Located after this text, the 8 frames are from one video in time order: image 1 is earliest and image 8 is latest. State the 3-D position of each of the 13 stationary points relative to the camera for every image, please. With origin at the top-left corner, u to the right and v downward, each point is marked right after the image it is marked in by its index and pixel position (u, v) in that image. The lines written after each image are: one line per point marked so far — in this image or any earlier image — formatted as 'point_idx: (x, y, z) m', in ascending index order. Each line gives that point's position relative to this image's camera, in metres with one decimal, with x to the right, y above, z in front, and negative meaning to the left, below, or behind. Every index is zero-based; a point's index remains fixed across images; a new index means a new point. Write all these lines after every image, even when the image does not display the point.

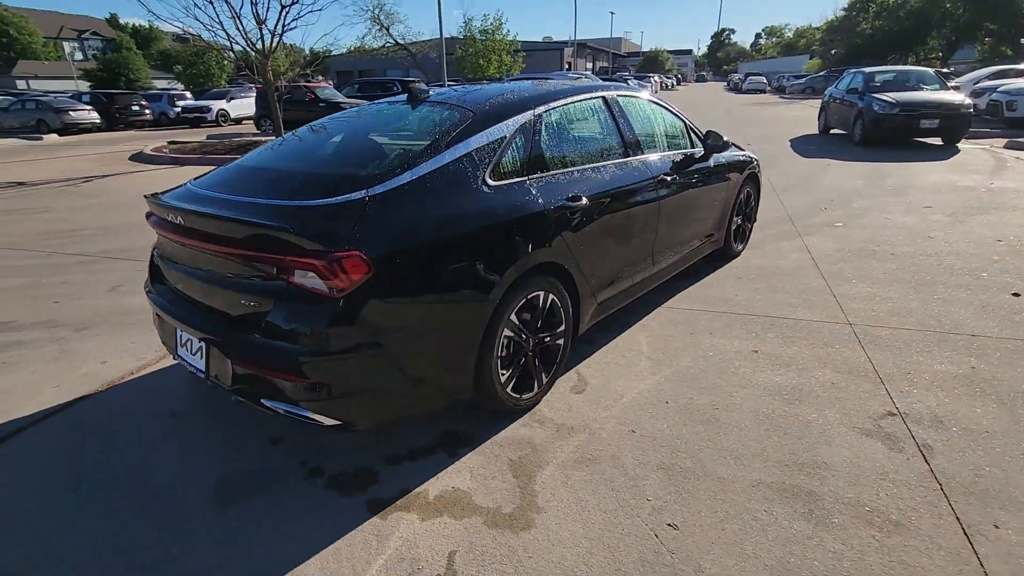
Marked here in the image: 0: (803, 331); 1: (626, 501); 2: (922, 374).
0: (+2.0, -0.3, +3.7) m
1: (+0.5, -0.9, +2.3) m
2: (+2.4, -0.5, +3.1) m
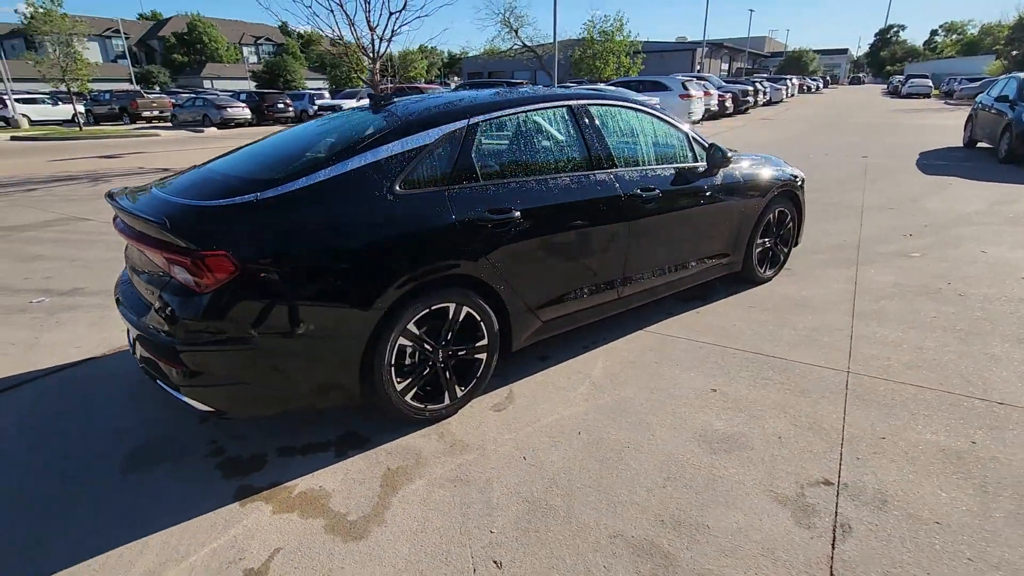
0: (+1.6, -0.5, +3.3) m
1: (-0.2, -1.0, +2.2) m
2: (+1.9, -0.8, +2.6) m
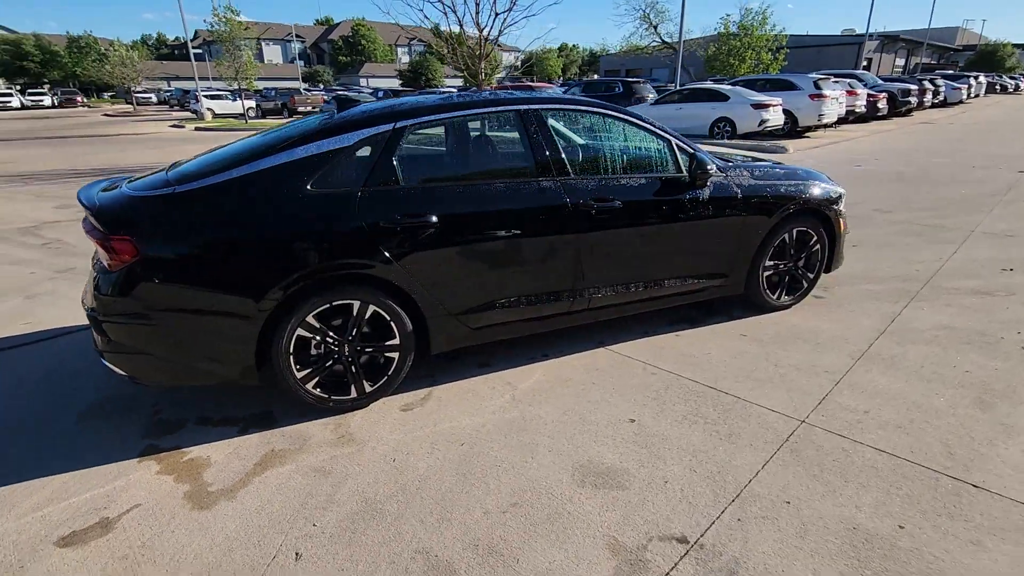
0: (+1.1, -0.7, +2.9) m
1: (-0.9, -1.0, +2.3) m
2: (+1.2, -0.9, +2.3) m
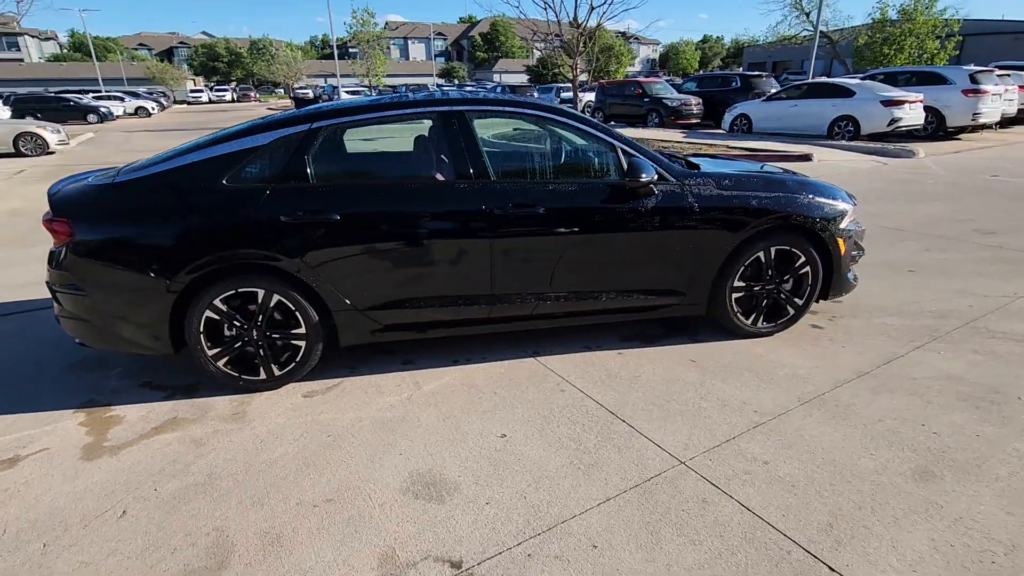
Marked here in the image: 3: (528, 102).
0: (+0.4, -0.8, +2.7) m
1: (-1.7, -0.9, +2.5) m
2: (+0.4, -1.0, +2.1) m
3: (+0.1, +1.2, +3.4) m
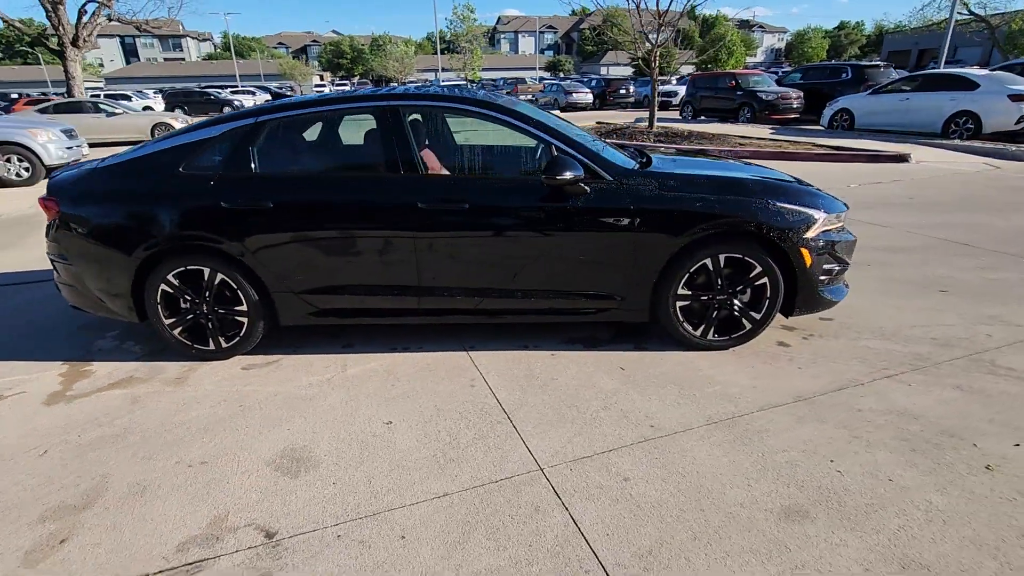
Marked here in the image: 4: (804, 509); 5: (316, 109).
0: (-0.2, -0.8, +2.7) m
1: (-2.4, -0.8, +2.9) m
2: (-0.4, -1.0, +2.1) m
3: (-0.3, +1.2, +3.5) m
4: (+1.2, -0.9, +2.2) m
5: (-1.2, +1.1, +3.4) m
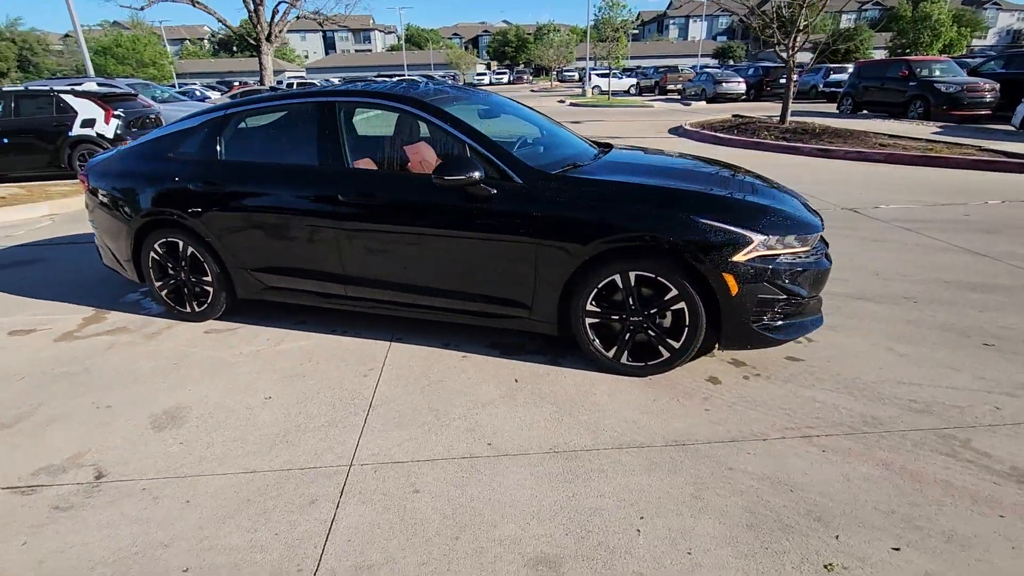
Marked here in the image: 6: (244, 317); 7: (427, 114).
0: (-1.0, -0.7, +2.9) m
1: (-3.0, -0.5, +3.6) m
2: (-1.4, -1.0, +2.3) m
3: (-0.7, +1.3, +3.5) m
4: (+0.2, -1.0, +2.0) m
5: (-1.6, +1.3, +3.8) m
6: (-2.1, -0.2, +4.2) m
7: (-0.5, +1.1, +3.4) m
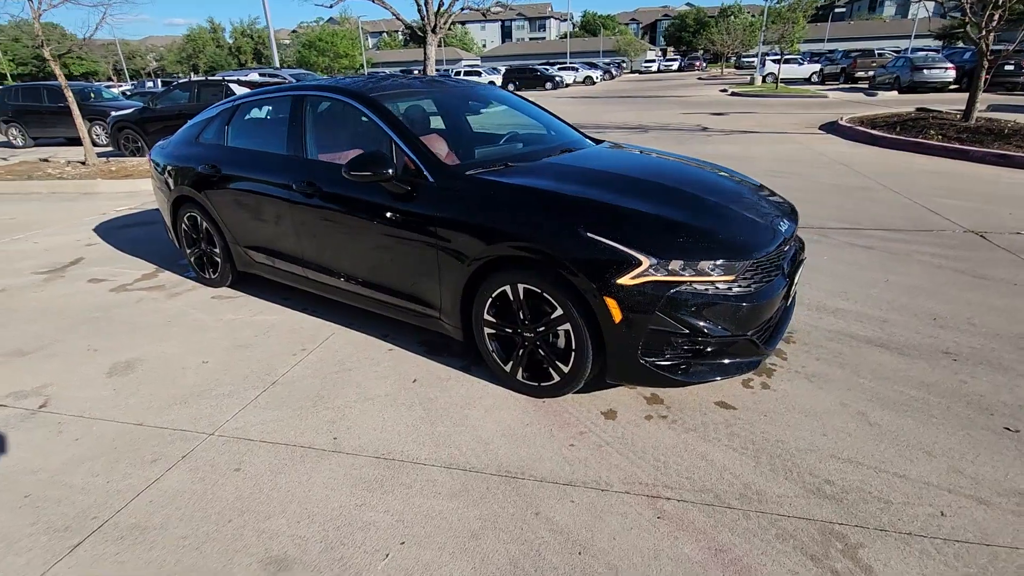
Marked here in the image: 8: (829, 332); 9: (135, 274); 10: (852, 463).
0: (-1.7, -0.6, +3.1) m
1: (-3.4, -0.2, +4.4) m
2: (-2.2, -0.8, +2.7) m
3: (-1.0, +1.3, +3.6) m
4: (-0.8, -1.0, +2.0) m
5: (-1.8, +1.4, +4.1) m
6: (-2.3, 0.0, +4.7) m
7: (-0.9, +1.1, +3.5) m
8: (+2.1, -0.3, +3.6) m
9: (-3.6, +0.1, +5.2) m
10: (+1.5, -0.8, +2.4) m
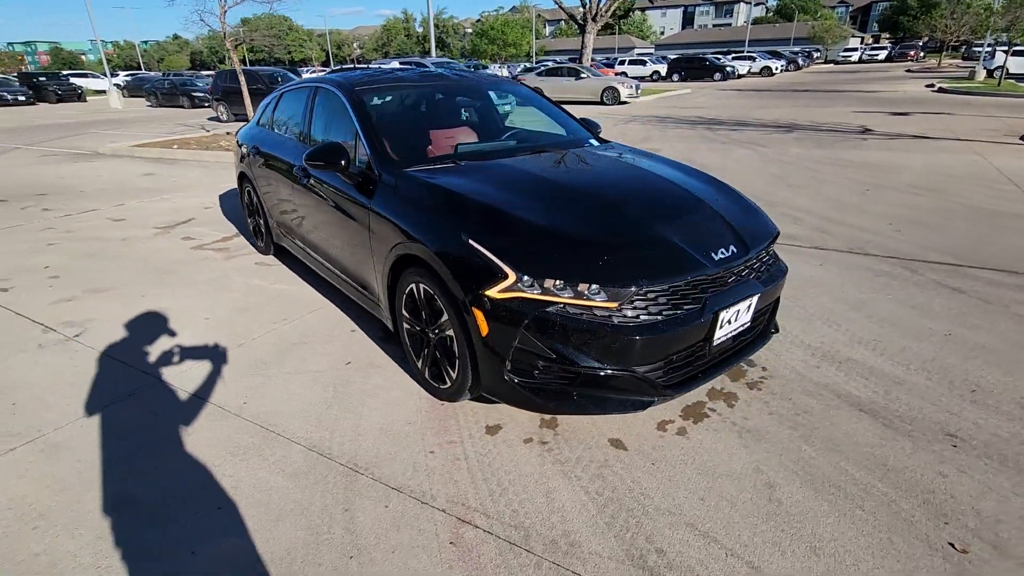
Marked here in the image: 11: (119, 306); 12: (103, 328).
0: (-2.1, -0.4, +3.6) m
1: (-3.3, +0.2, +5.3) m
2: (-2.8, -0.5, +3.4) m
3: (-1.1, +1.5, +3.8) m
4: (-1.6, -0.9, +2.3) m
5: (-1.8, +1.7, +4.5) m
6: (-2.2, +0.3, +5.2) m
7: (-1.0, +1.3, +3.7) m
8: (+1.7, -0.5, +3.0) m
9: (-3.3, +0.6, +6.1) m
10: (+0.8, -1.0, +2.1) m
11: (-3.1, -0.2, +4.3) m
12: (-3.0, -0.3, +3.9) m
